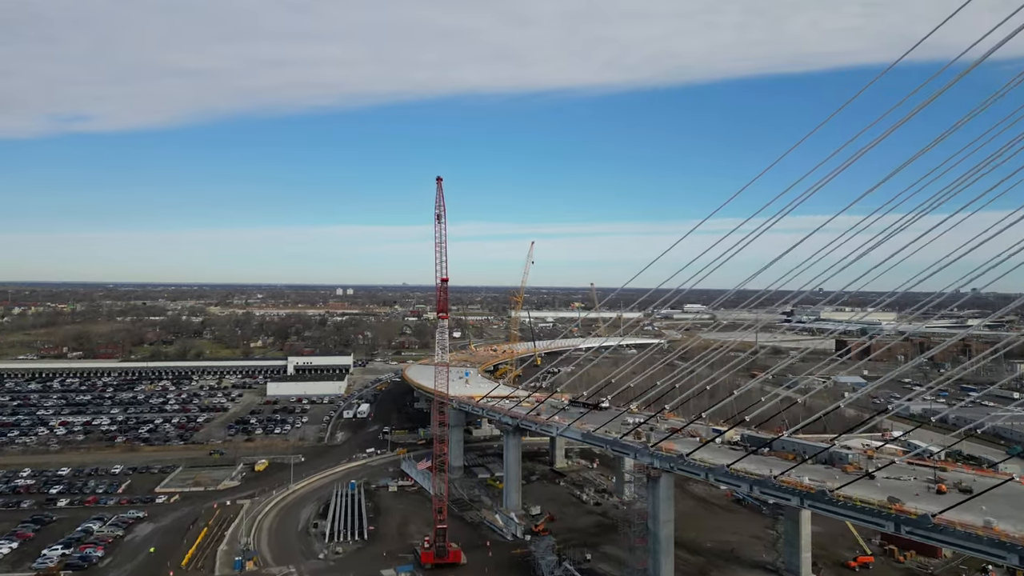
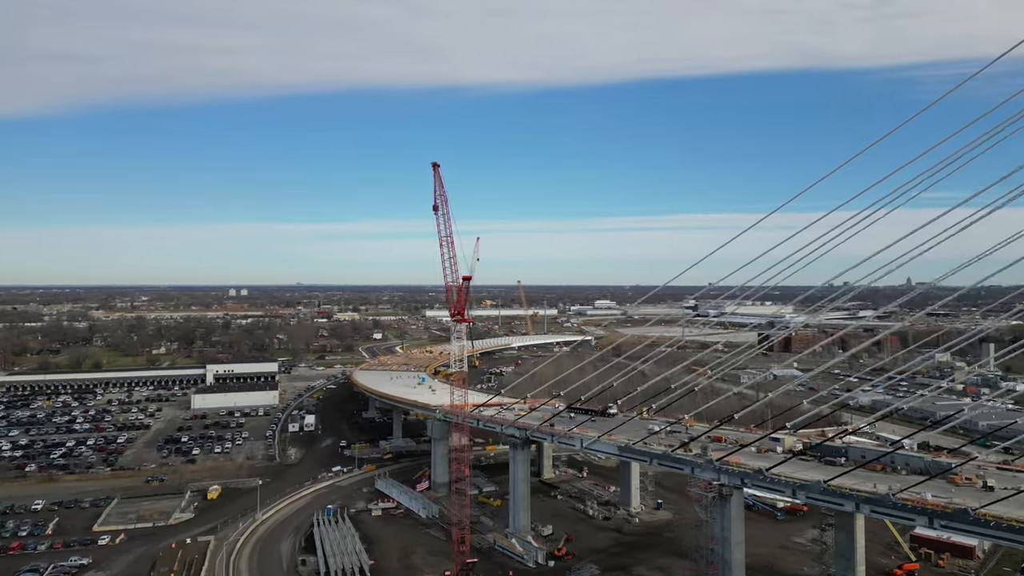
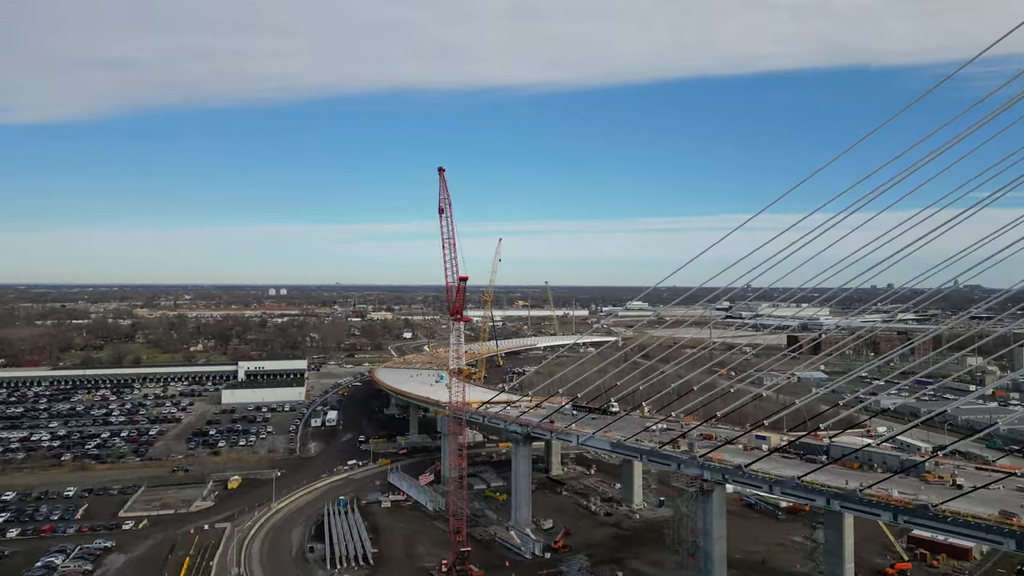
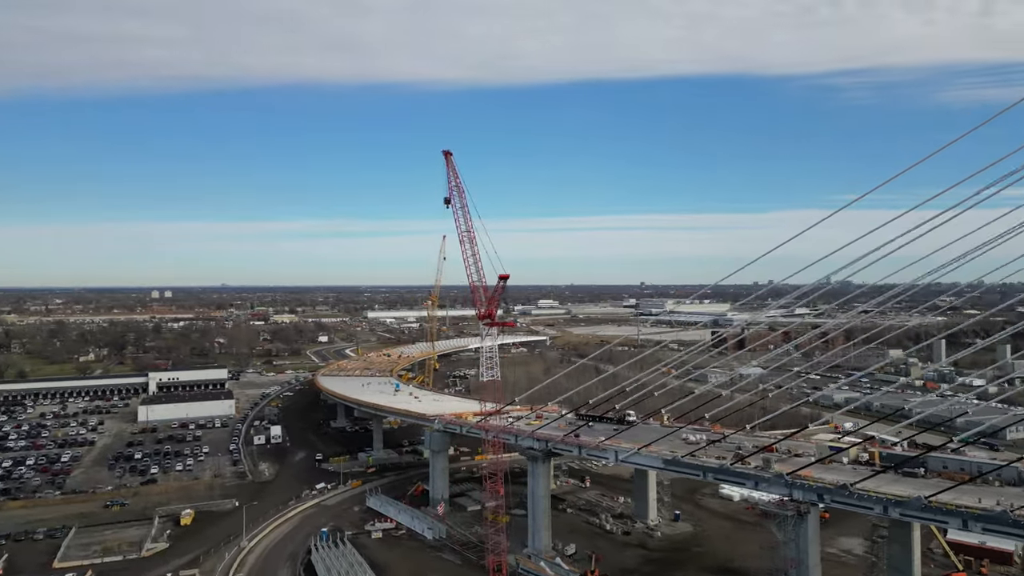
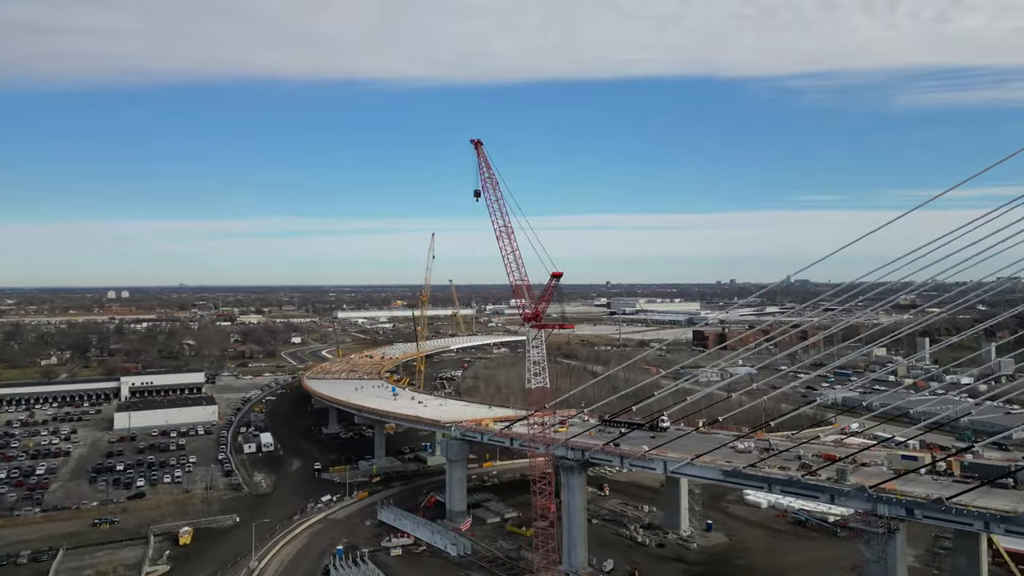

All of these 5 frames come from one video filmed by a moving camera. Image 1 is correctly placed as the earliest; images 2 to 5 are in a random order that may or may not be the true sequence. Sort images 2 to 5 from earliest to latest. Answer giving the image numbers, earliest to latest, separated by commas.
3, 2, 4, 5
